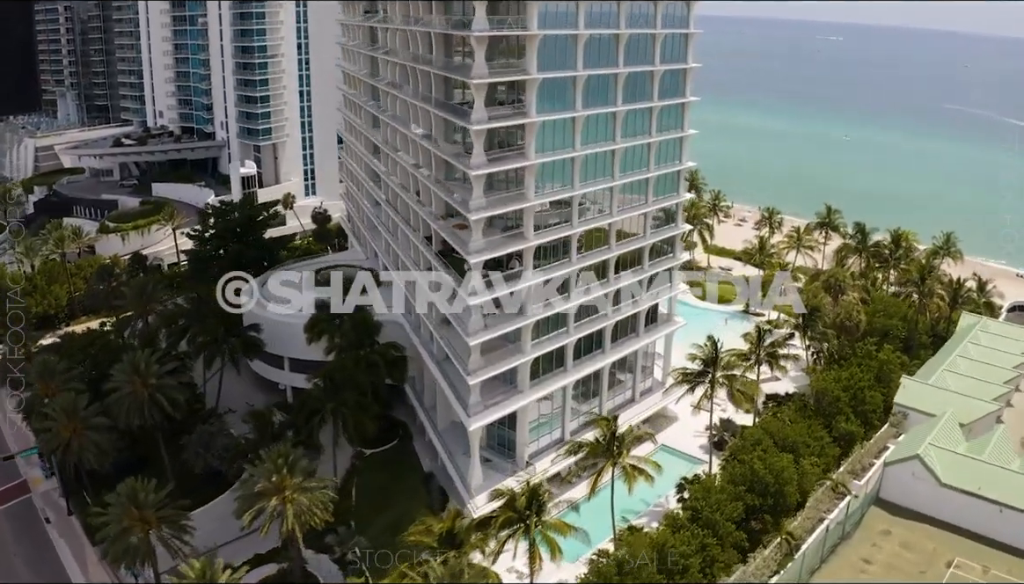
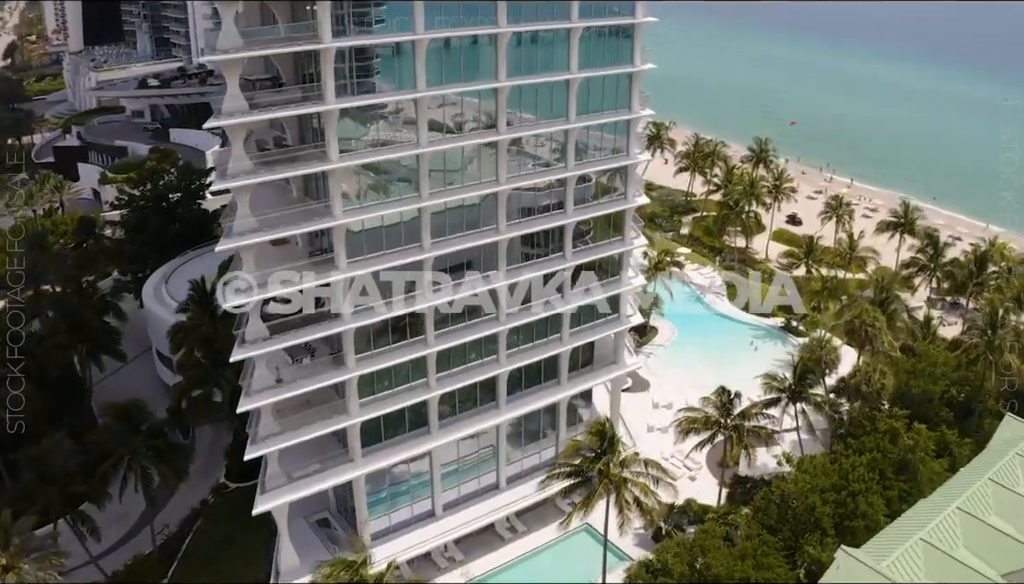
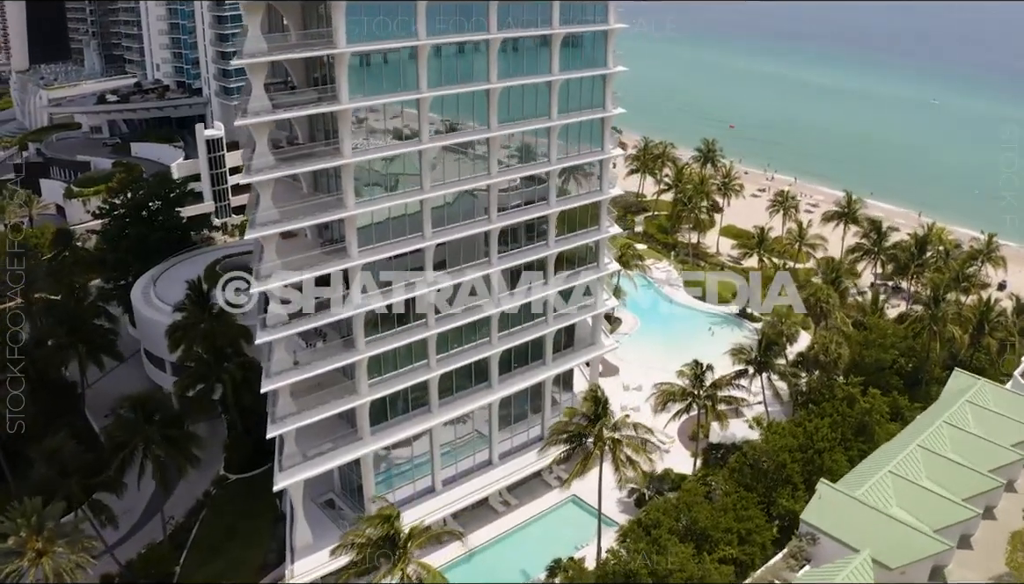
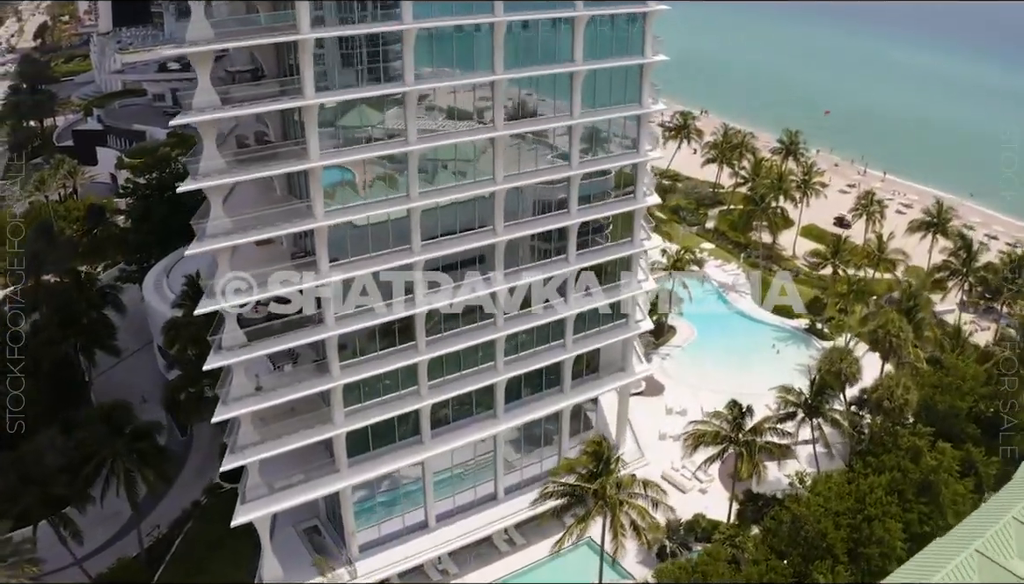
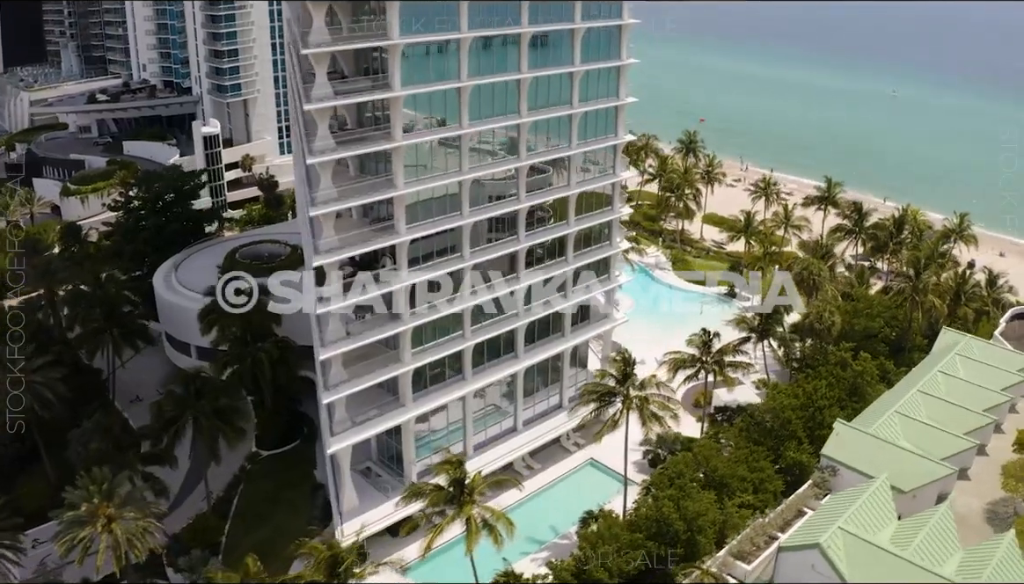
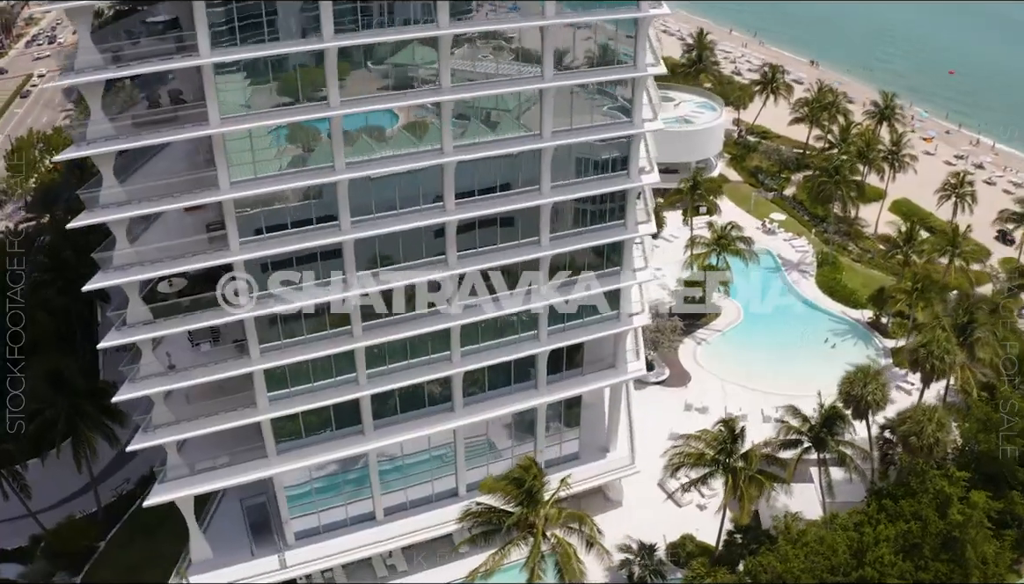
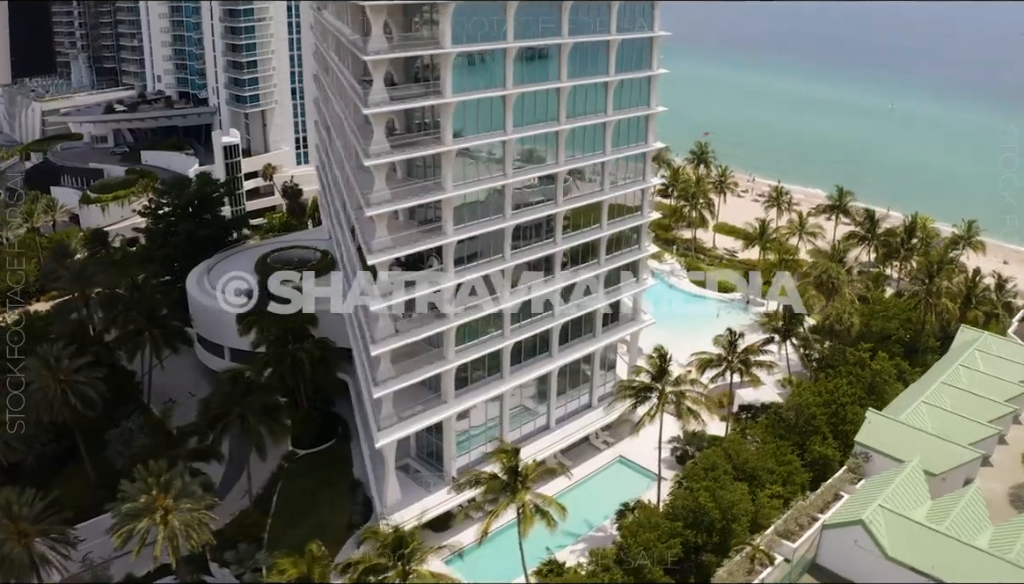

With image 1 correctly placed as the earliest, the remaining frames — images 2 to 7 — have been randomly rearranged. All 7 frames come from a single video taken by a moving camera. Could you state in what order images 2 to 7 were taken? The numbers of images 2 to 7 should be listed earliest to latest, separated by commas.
7, 5, 3, 2, 4, 6
